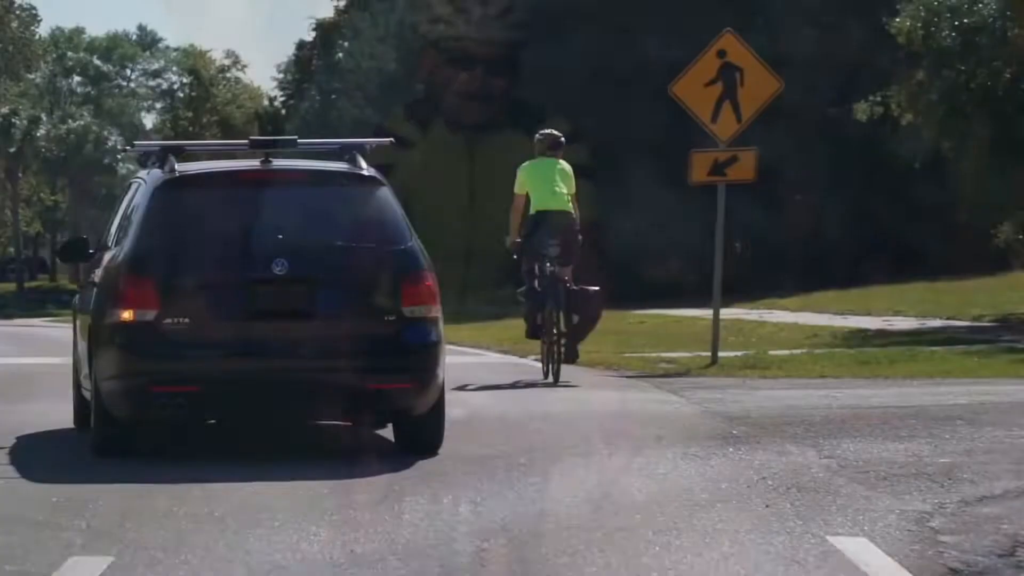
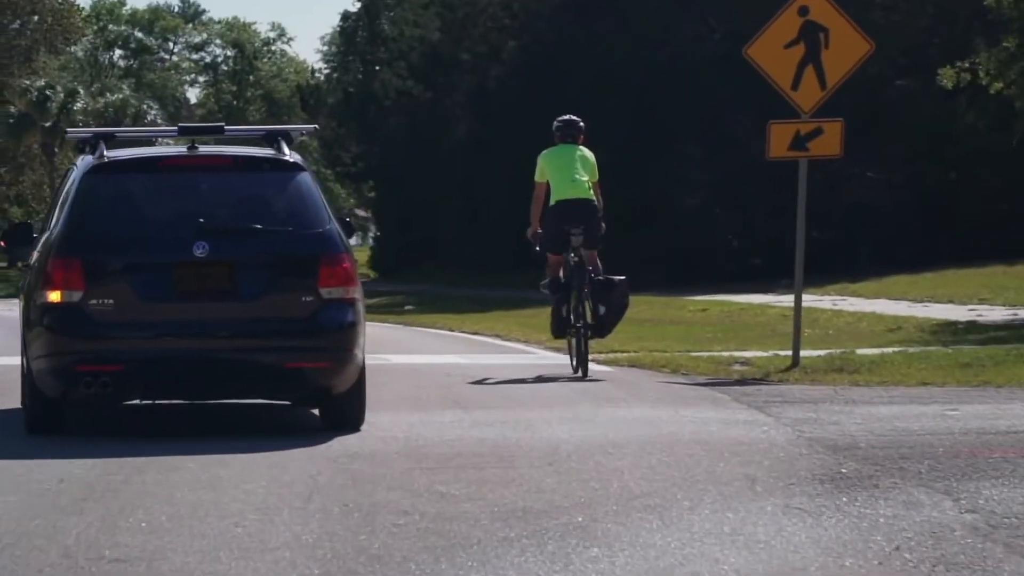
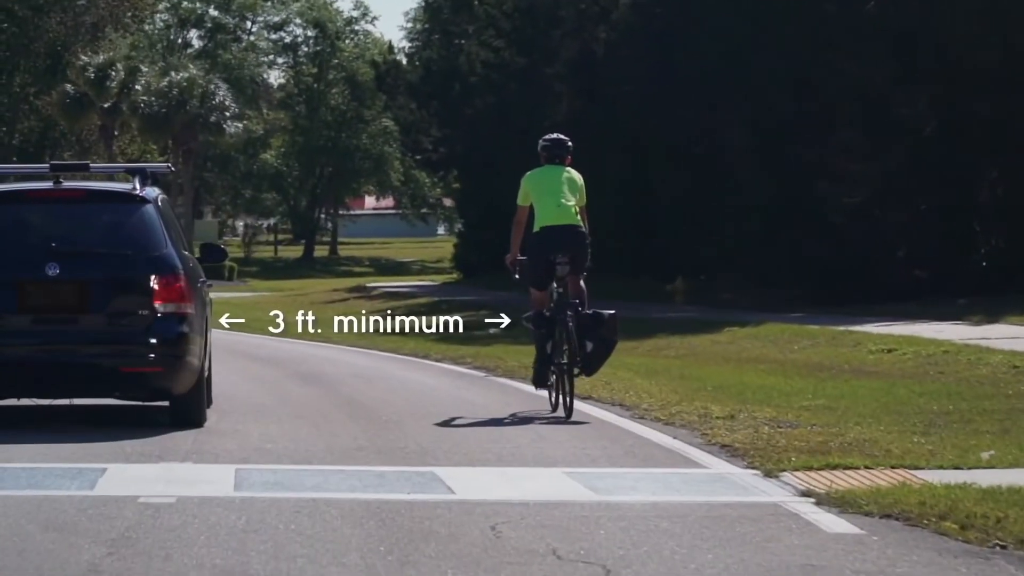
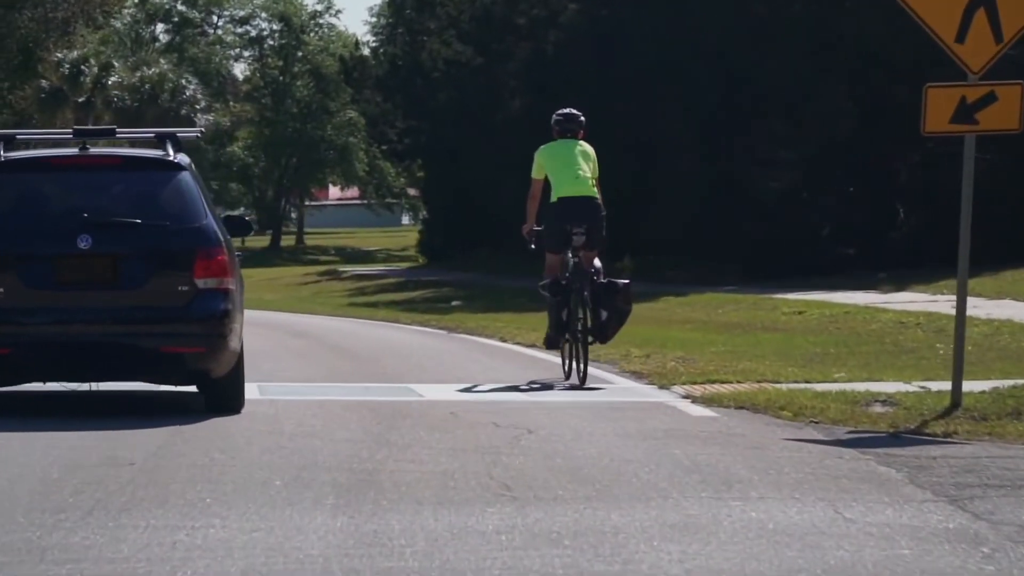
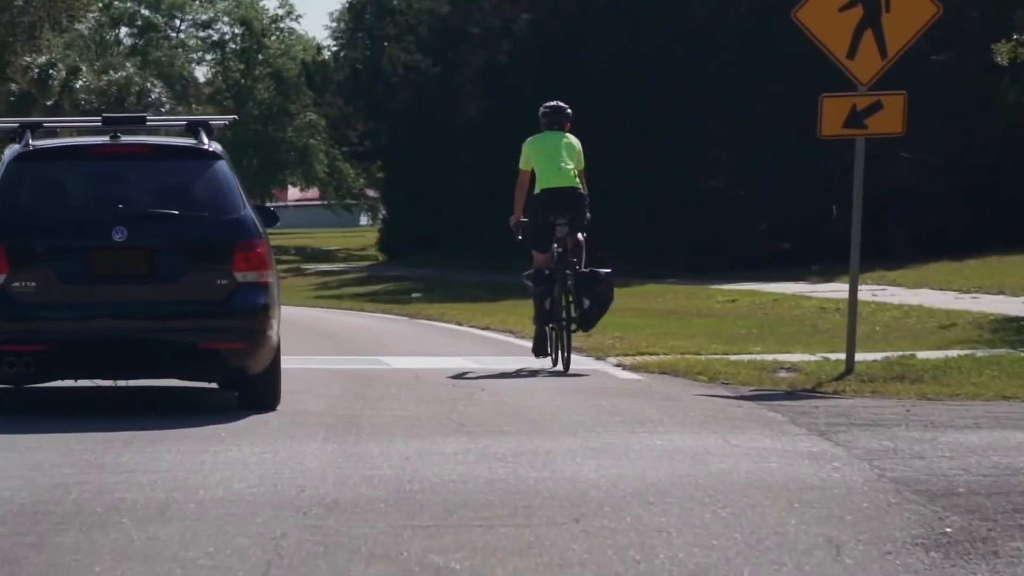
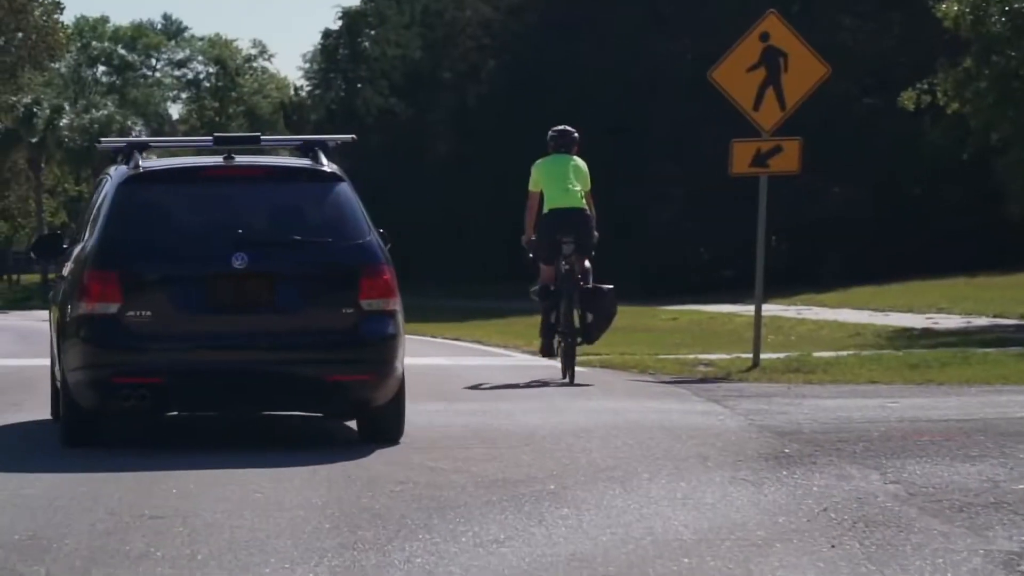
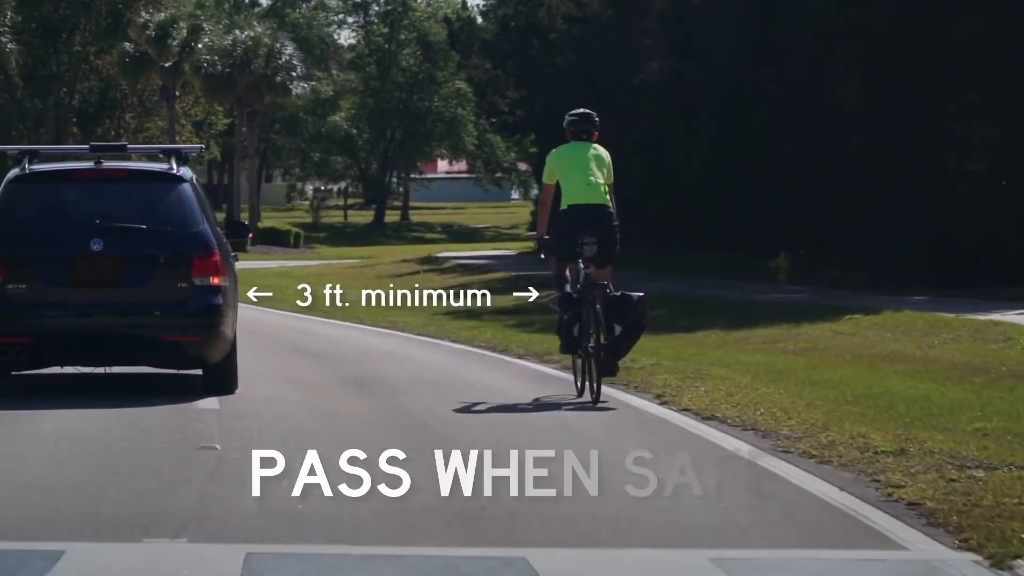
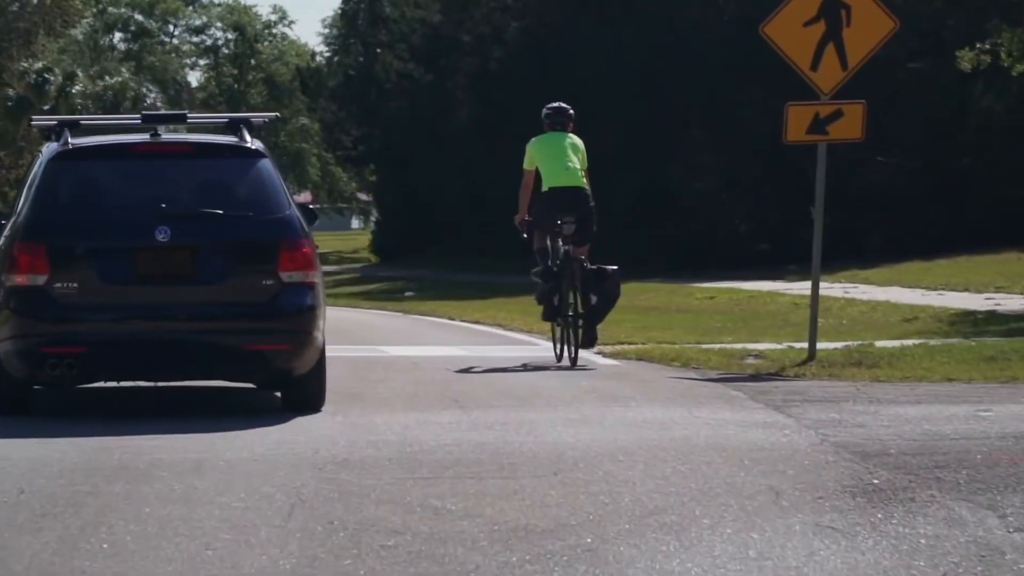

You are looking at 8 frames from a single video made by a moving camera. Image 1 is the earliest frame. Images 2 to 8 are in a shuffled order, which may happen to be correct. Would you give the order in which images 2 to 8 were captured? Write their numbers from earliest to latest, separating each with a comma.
6, 2, 8, 5, 4, 3, 7
